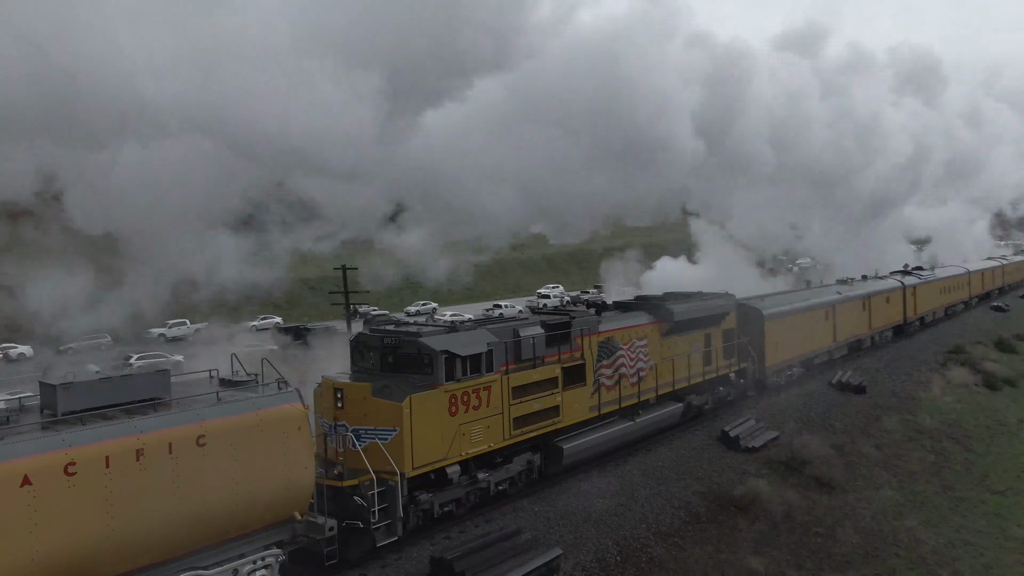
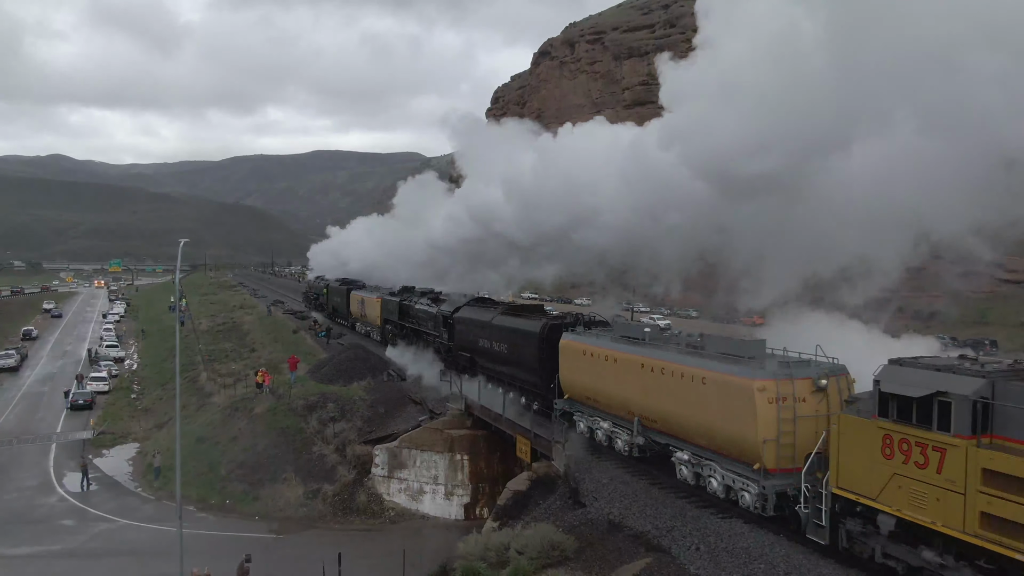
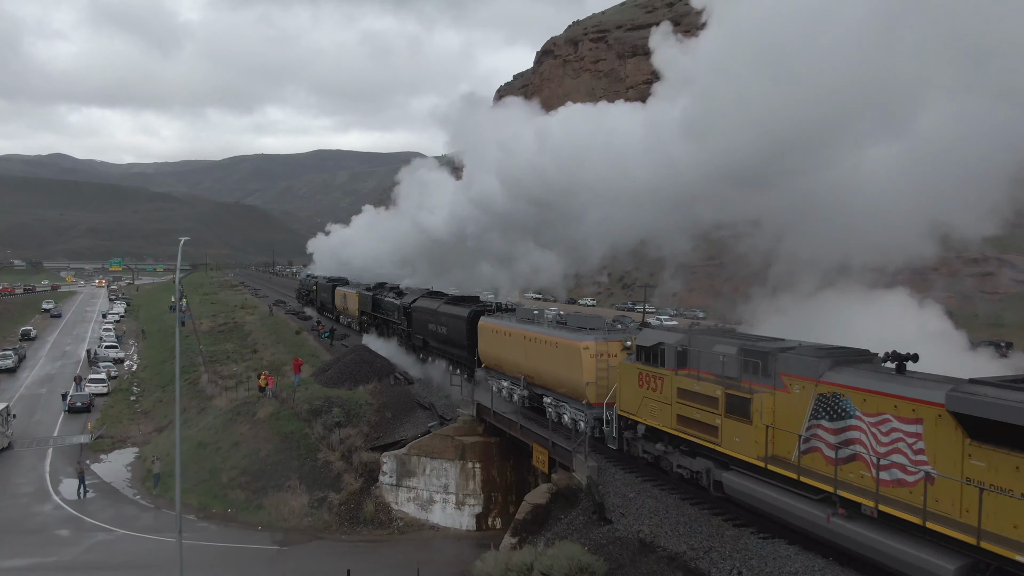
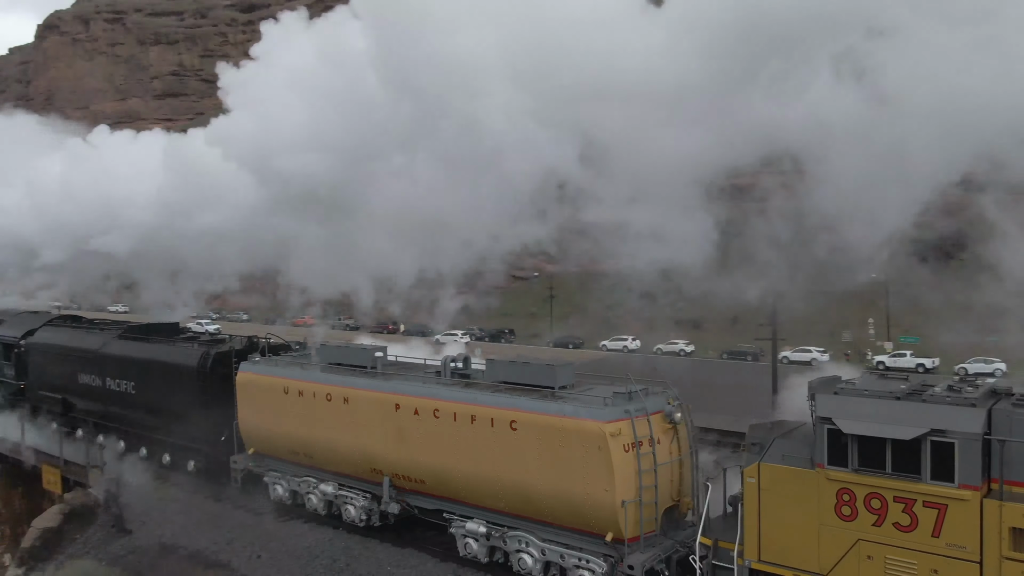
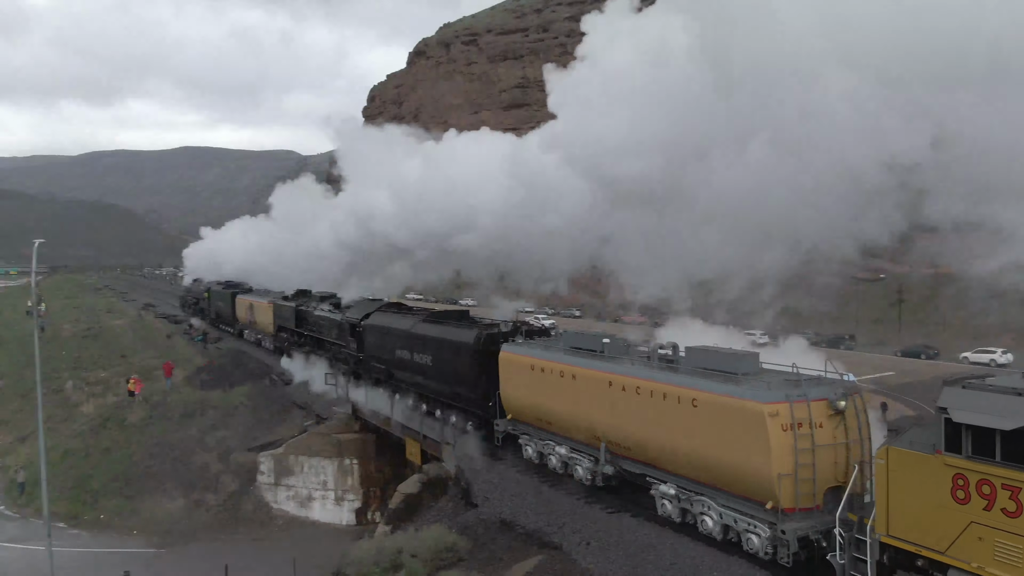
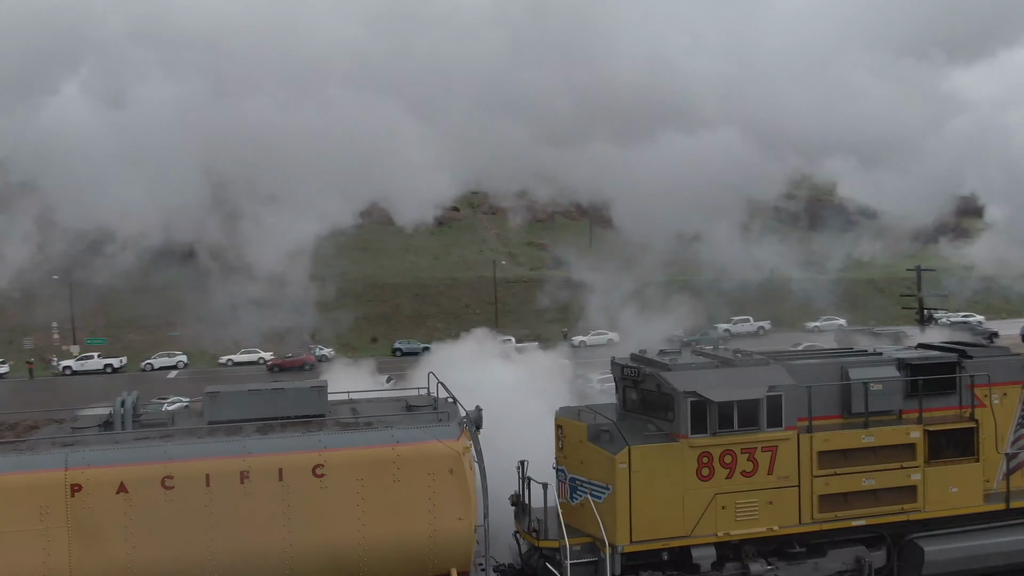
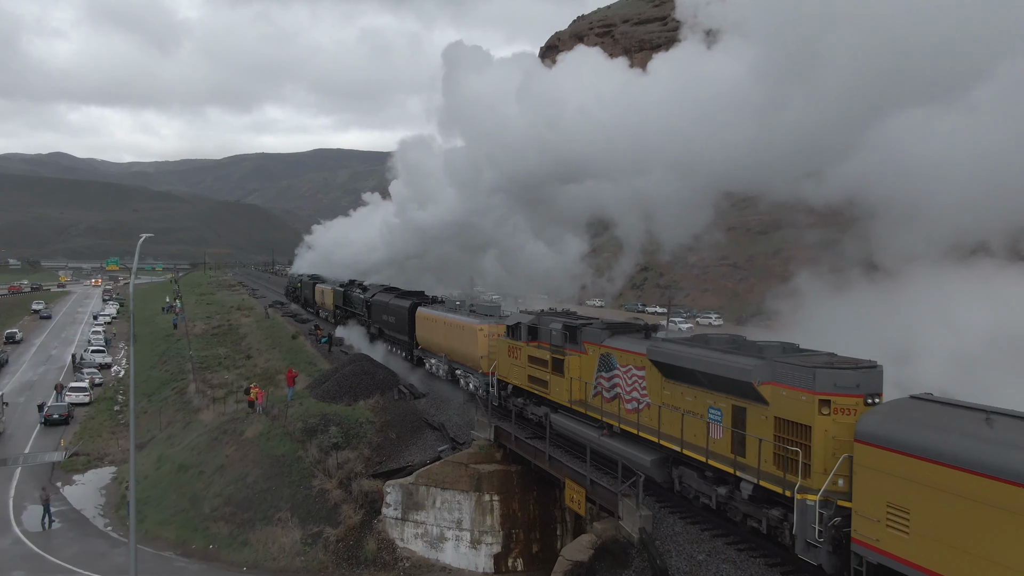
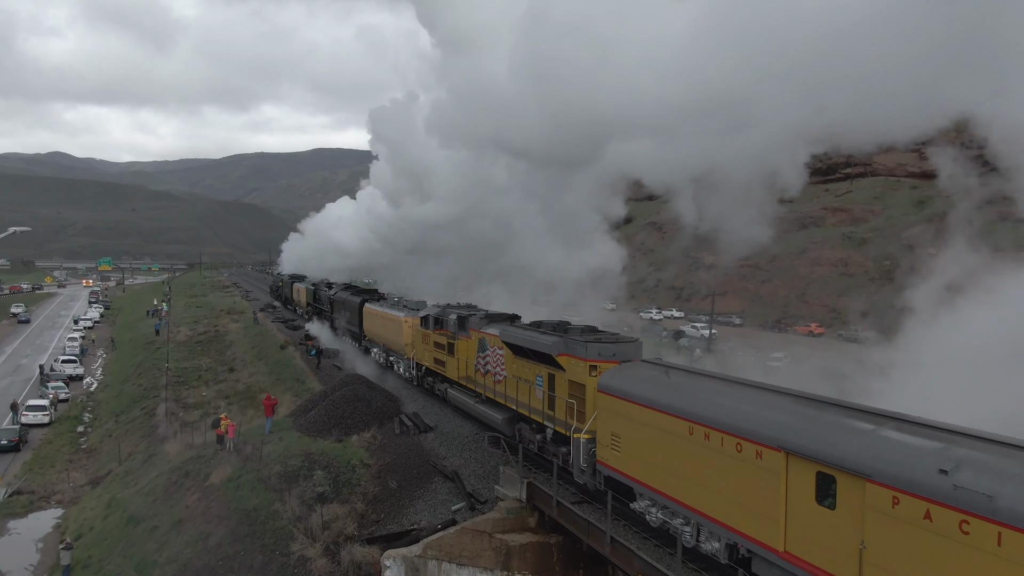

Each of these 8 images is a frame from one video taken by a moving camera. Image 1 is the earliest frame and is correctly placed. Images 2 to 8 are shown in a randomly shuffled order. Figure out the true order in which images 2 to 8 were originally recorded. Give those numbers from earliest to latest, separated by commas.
6, 4, 5, 2, 3, 7, 8
